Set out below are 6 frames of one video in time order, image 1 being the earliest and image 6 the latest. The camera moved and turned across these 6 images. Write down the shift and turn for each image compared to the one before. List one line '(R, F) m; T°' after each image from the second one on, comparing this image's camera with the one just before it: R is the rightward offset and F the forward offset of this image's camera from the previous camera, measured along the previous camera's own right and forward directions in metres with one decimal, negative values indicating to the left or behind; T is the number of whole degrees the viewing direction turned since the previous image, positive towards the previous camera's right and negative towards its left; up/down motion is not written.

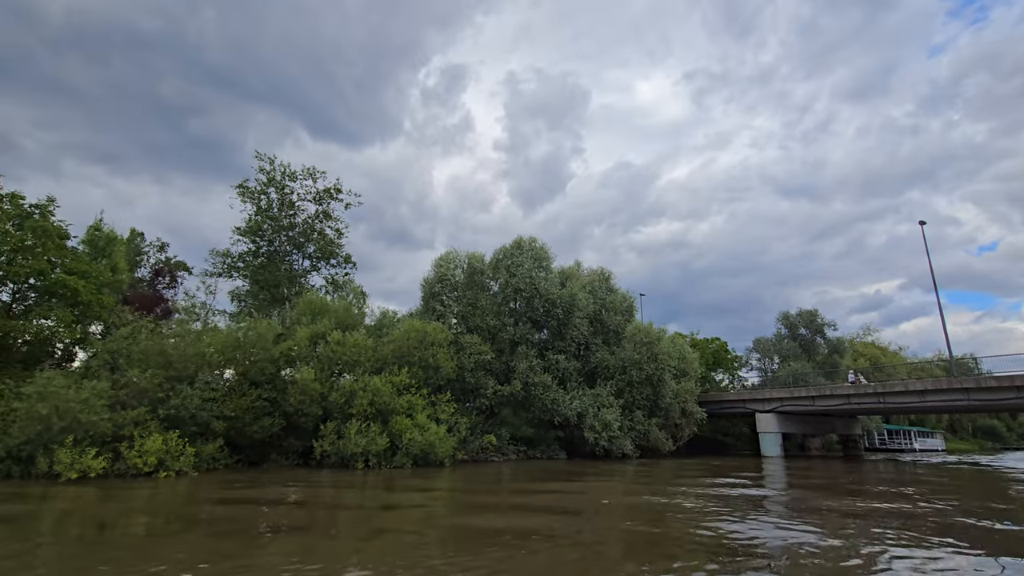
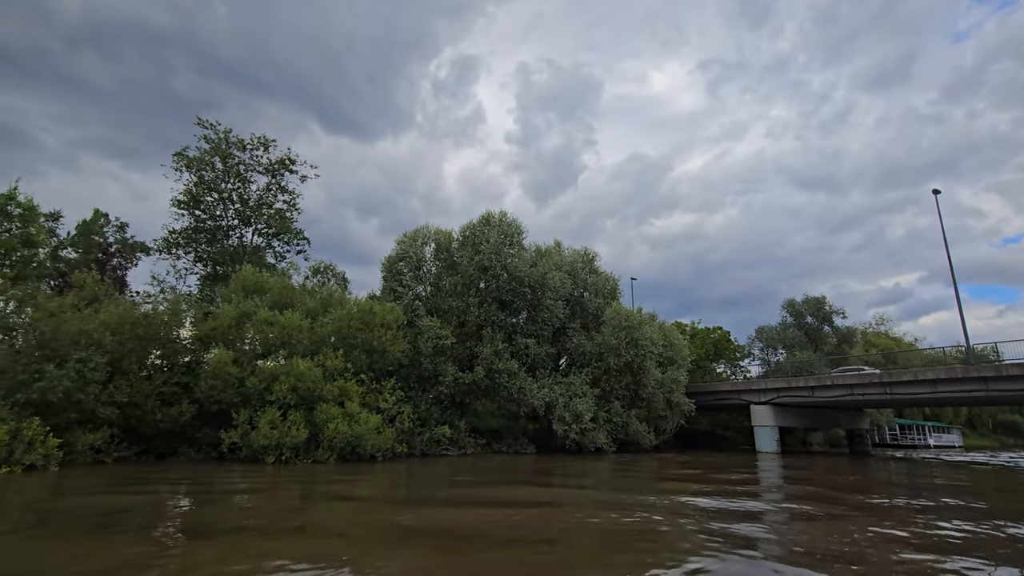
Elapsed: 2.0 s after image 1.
(+3.0, +3.1) m; -1°
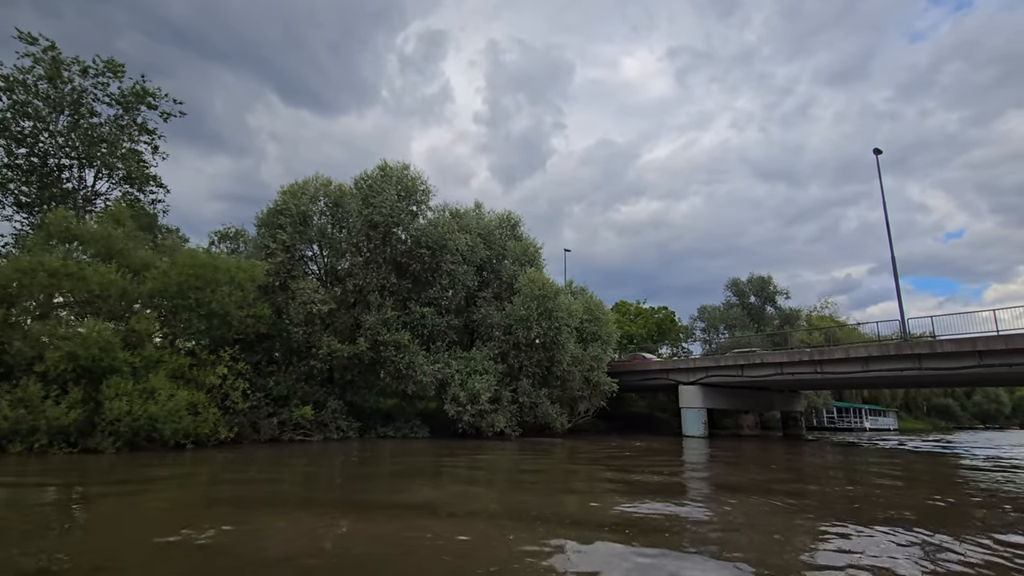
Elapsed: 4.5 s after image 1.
(+4.0, +4.0) m; +4°
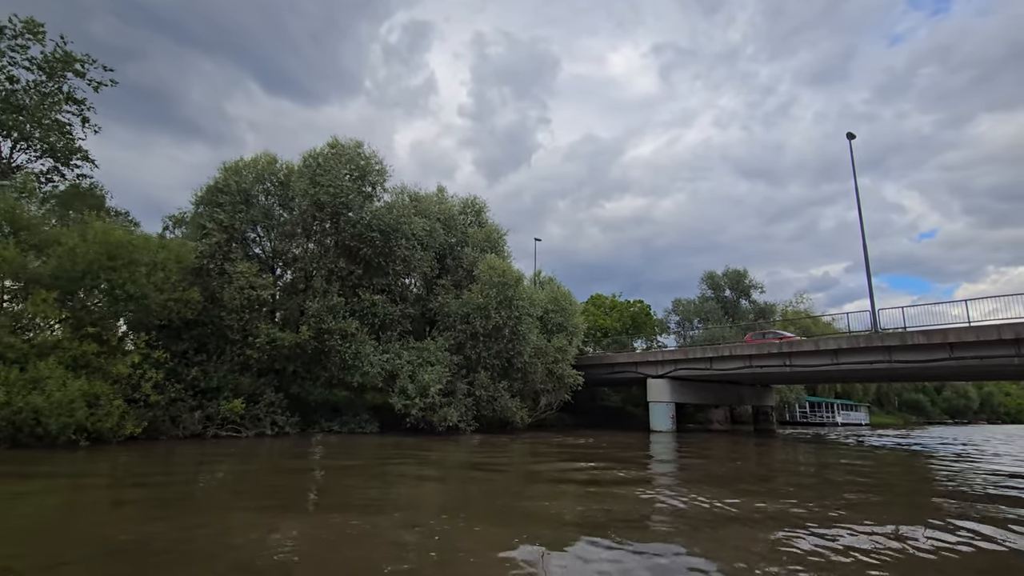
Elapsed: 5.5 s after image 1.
(+1.4, +1.6) m; +2°
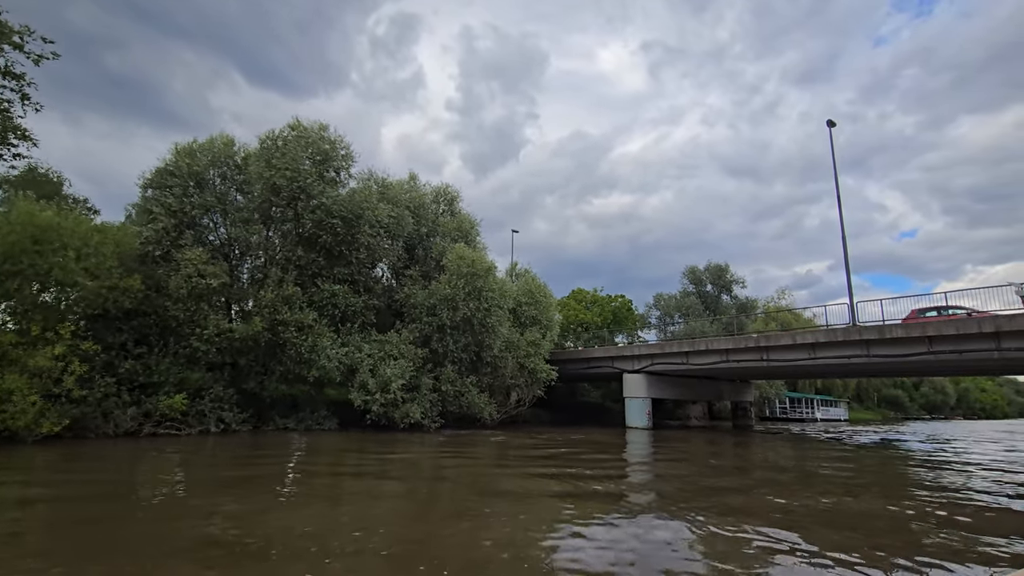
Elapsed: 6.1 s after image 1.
(+1.0, +1.1) m; +1°
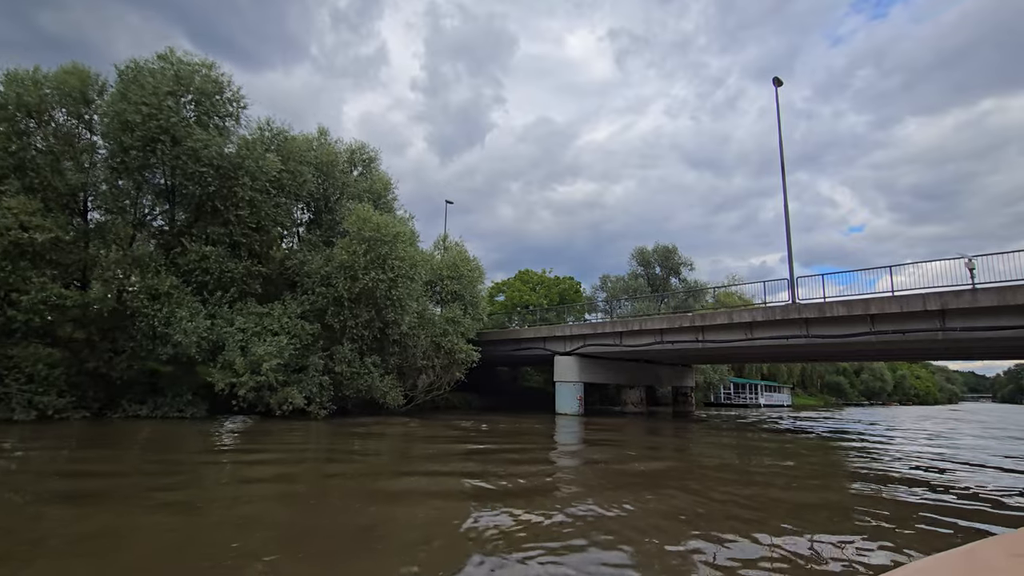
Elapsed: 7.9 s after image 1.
(+2.5, +3.0) m; +4°
